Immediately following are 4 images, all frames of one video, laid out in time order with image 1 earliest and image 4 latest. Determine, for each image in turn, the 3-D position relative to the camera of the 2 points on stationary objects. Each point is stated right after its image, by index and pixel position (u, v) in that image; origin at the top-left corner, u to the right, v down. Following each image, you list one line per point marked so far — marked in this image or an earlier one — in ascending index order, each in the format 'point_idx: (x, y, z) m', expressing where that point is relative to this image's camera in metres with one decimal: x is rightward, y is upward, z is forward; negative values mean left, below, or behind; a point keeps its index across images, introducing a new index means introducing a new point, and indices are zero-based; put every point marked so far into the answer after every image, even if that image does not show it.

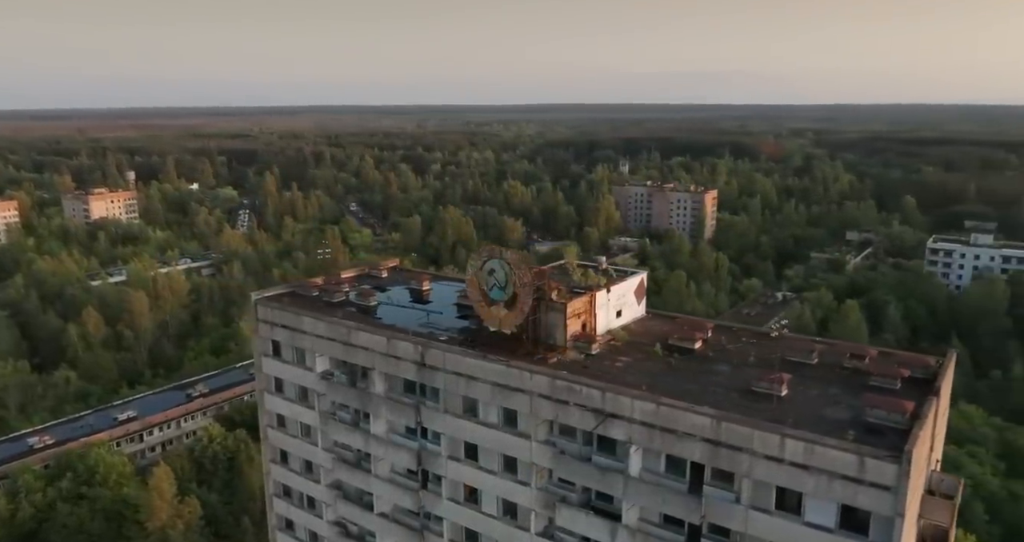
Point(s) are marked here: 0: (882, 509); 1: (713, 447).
0: (+7.3, -4.7, +15.1) m
1: (+4.5, -3.9, +17.0) m
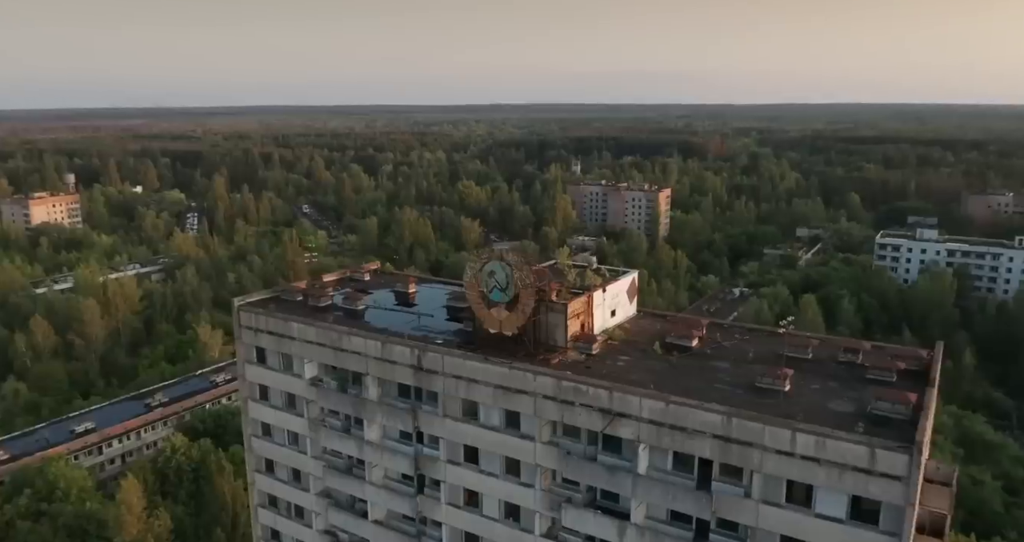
0: (+7.8, -4.6, +15.6) m
1: (+4.8, -3.9, +17.2) m
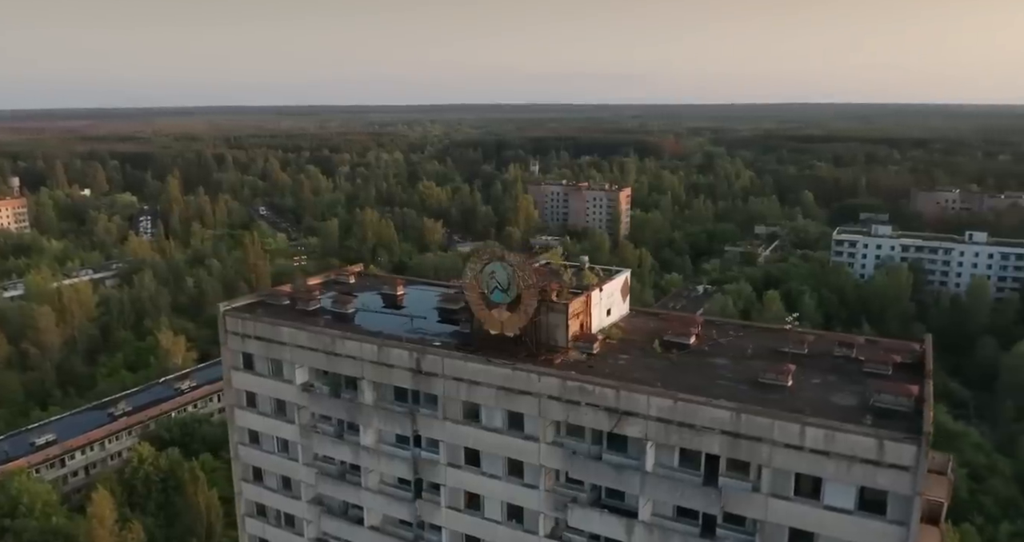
0: (+8.1, -4.5, +15.9) m
1: (+5.0, -3.8, +17.4) m
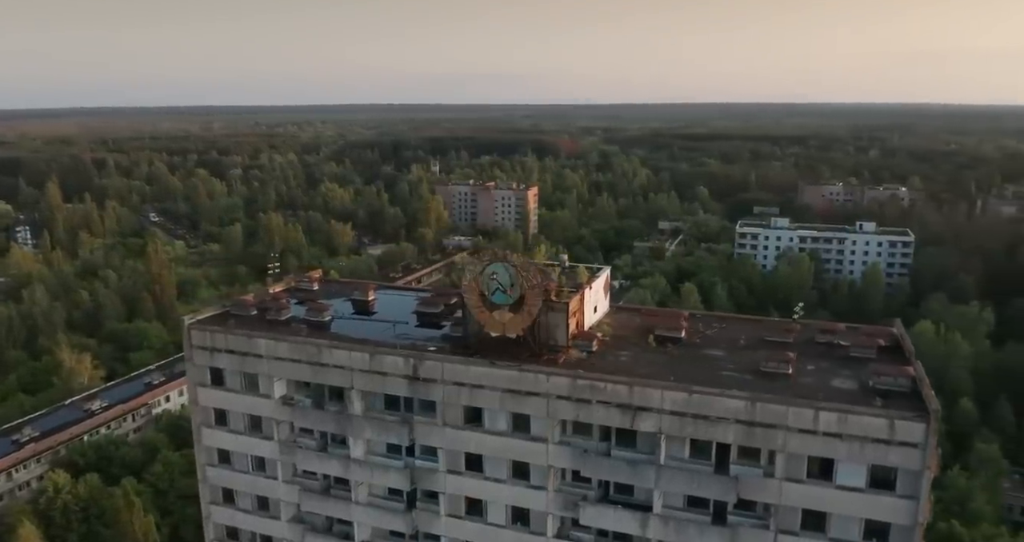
0: (+8.8, -4.3, +16.9) m
1: (+5.5, -3.7, +17.9) m
